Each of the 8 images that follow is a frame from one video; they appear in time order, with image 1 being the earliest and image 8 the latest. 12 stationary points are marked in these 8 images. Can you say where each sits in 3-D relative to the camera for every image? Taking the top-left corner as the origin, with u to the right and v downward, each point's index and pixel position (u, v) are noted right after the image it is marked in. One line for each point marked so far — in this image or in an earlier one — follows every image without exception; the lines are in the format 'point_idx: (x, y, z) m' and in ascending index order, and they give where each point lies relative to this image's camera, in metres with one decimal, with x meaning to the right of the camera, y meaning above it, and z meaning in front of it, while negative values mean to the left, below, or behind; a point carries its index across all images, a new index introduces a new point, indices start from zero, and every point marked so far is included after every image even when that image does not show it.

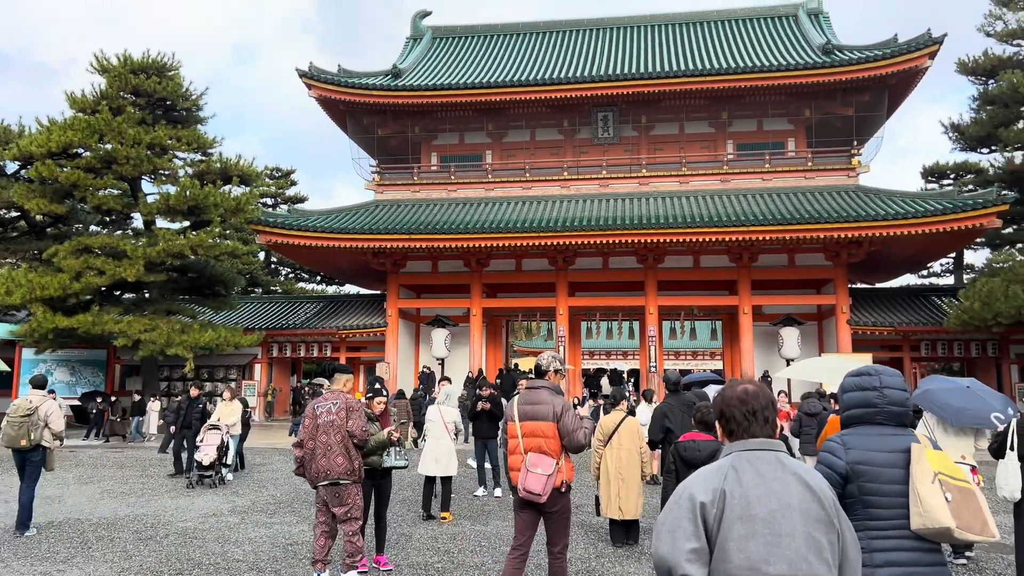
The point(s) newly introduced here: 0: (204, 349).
0: (-6.2, -1.2, +16.3) m
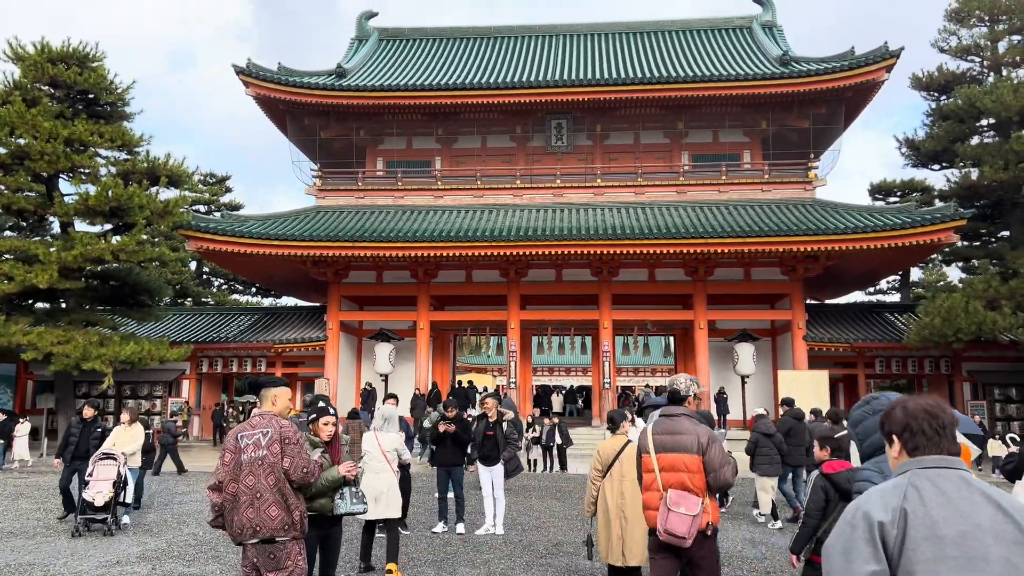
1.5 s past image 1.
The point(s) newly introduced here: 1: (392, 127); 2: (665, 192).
0: (-7.1, -1.4, +14.9) m
1: (-2.8, +3.8, +19.3) m
2: (+3.5, +2.2, +18.2) m
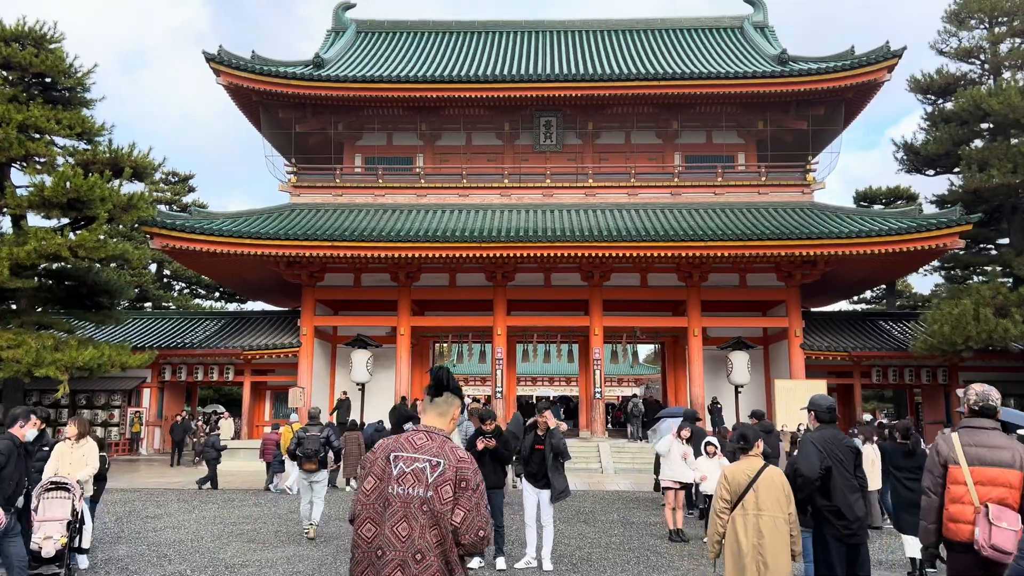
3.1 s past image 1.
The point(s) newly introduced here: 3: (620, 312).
0: (-7.3, -1.4, +13.7) m
1: (-3.1, +3.8, +18.3) m
2: (+3.2, +2.1, +17.5) m
3: (+2.5, -0.5, +18.4) m
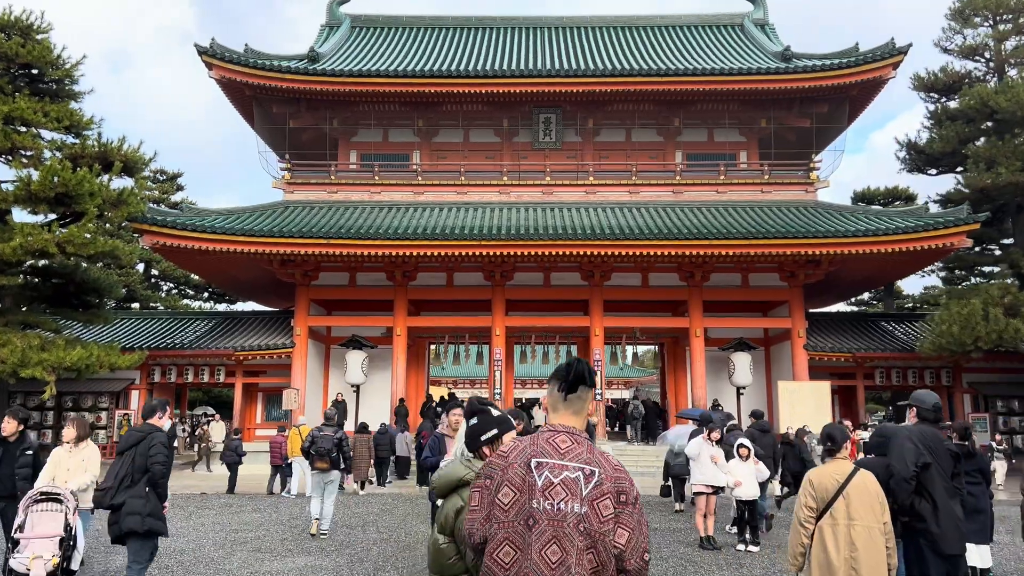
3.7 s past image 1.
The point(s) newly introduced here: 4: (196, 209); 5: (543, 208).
0: (-7.2, -1.4, +13.2) m
1: (-3.2, +3.8, +17.9) m
2: (+3.2, +2.1, +17.3) m
3: (+2.4, -0.5, +18.1) m
4: (-6.4, +1.6, +16.3) m
5: (+0.6, +1.7, +17.0) m
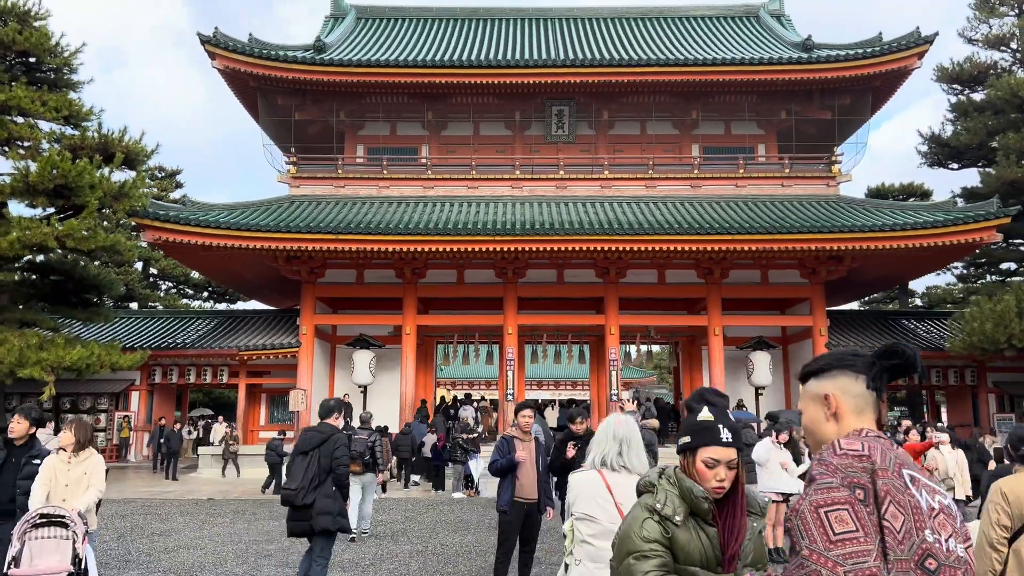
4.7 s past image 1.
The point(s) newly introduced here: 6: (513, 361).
0: (-6.9, -1.3, +12.7) m
1: (-2.9, +3.8, +17.4) m
2: (+3.4, +2.1, +16.8) m
3: (+2.7, -0.5, +17.6) m
4: (-6.1, +1.6, +15.8) m
5: (+0.9, +1.8, +16.5) m
6: (0.0, -1.5, +16.1) m
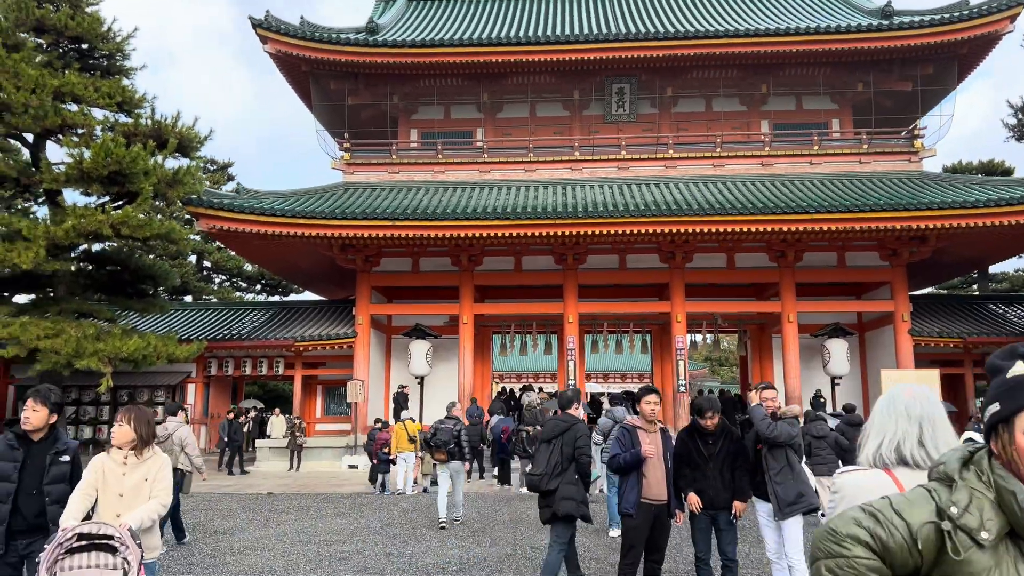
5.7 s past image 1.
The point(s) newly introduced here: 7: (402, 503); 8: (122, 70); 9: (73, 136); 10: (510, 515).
0: (-5.9, -1.1, +12.4) m
1: (-1.7, +4.1, +16.9) m
2: (+4.6, +2.4, +15.9) m
3: (+3.9, -0.2, +16.8) m
4: (-5.0, +1.8, +15.4) m
5: (+2.1, +2.0, +15.8) m
6: (+1.2, -1.2, +15.4) m
7: (-1.2, -2.3, +8.5) m
8: (-6.6, +3.7, +13.7) m
9: (-6.8, +2.3, +12.5) m
10: (0.0, -2.1, +7.3) m
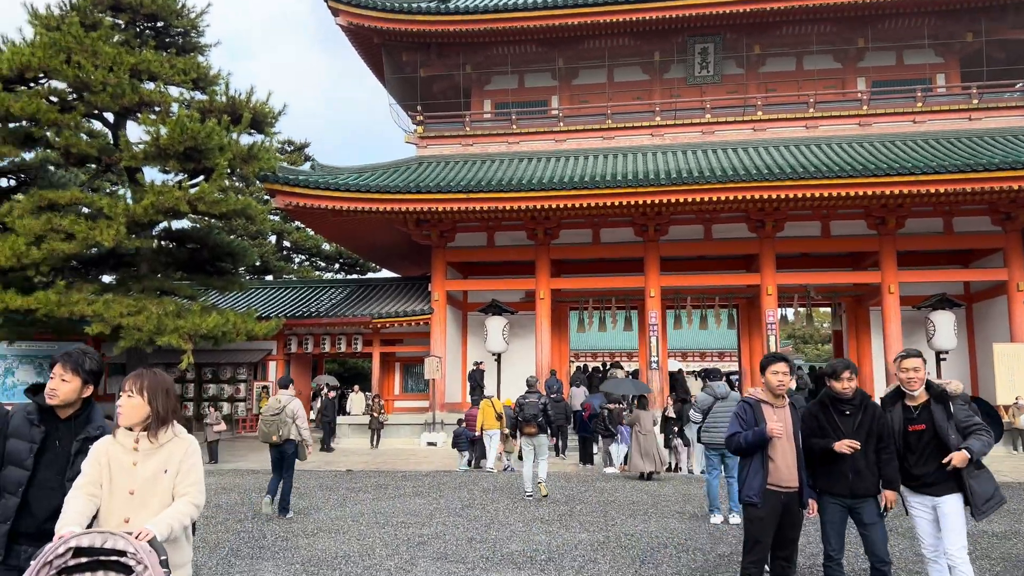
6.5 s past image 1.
0: (-4.7, -0.8, +12.4) m
1: (-0.1, +4.6, +16.3) m
2: (+6.1, +3.0, +14.9) m
3: (+5.5, +0.4, +15.9) m
4: (-3.5, +2.3, +15.3) m
5: (+3.5, +2.6, +15.0) m
6: (+2.7, -0.7, +14.8) m
7: (-0.3, -2.0, +8.2) m
8: (-5.4, +4.1, +13.7) m
9: (-5.6, +2.7, +12.5) m
10: (+0.7, -1.8, +6.8) m
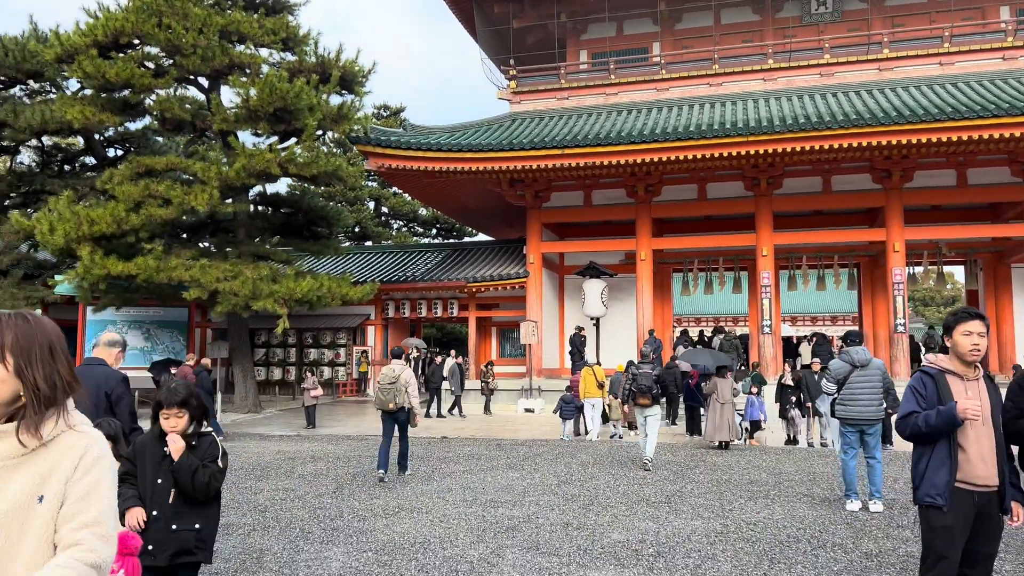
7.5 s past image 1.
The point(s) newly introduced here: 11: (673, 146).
0: (-3.2, -0.2, +12.3) m
1: (+1.7, +5.3, +15.4) m
2: (+7.7, +3.7, +13.3) m
3: (+7.3, +1.2, +14.5) m
4: (-1.7, +3.0, +14.9) m
5: (+5.2, +3.3, +13.7) m
6: (+4.4, 0.0, +13.8) m
7: (+0.7, -1.6, +7.6) m
8: (-3.8, +4.7, +13.4) m
9: (-4.2, +3.2, +12.4) m
10: (+1.5, -1.4, +6.2) m
11: (+2.6, +2.2, +12.7) m
